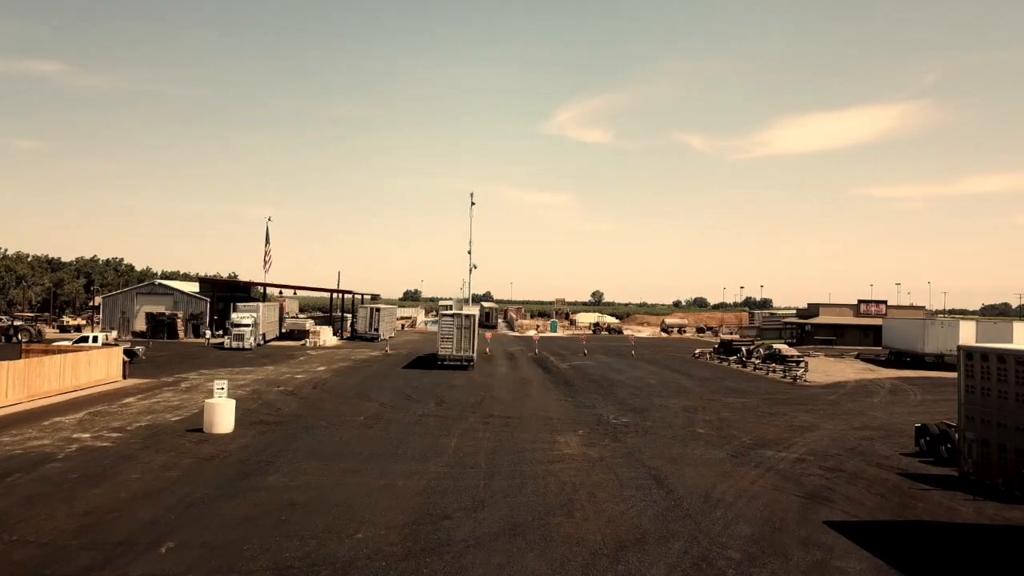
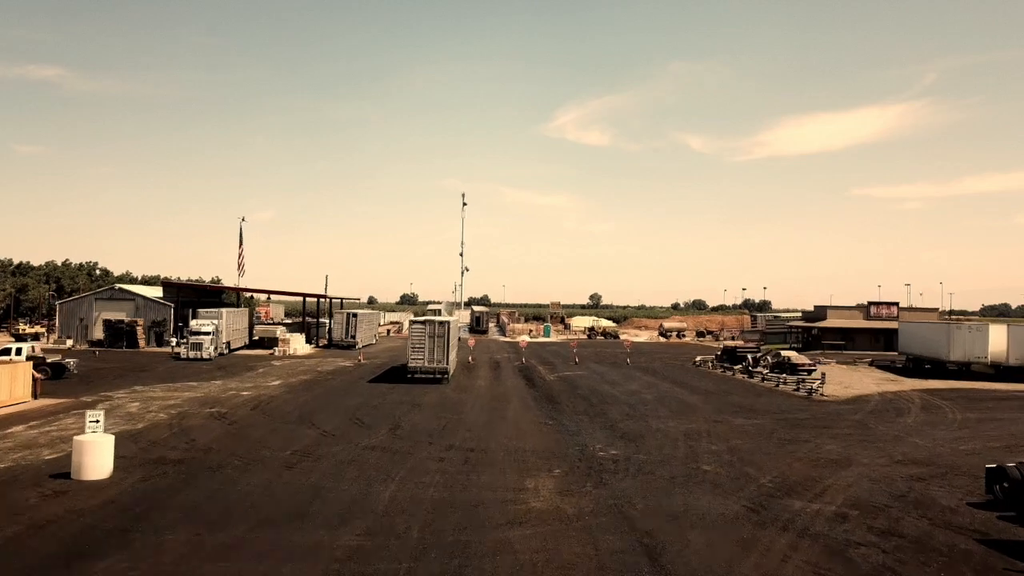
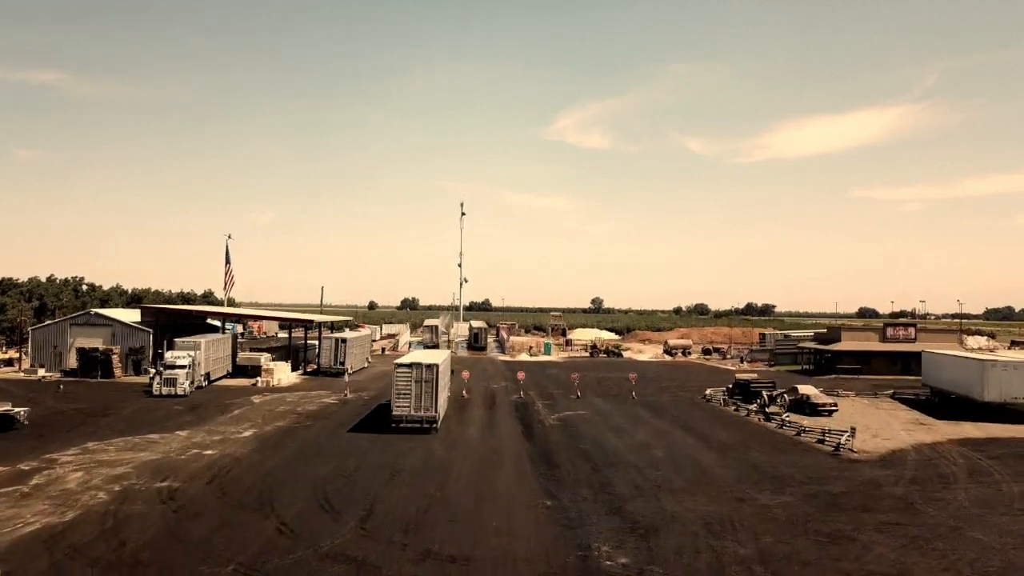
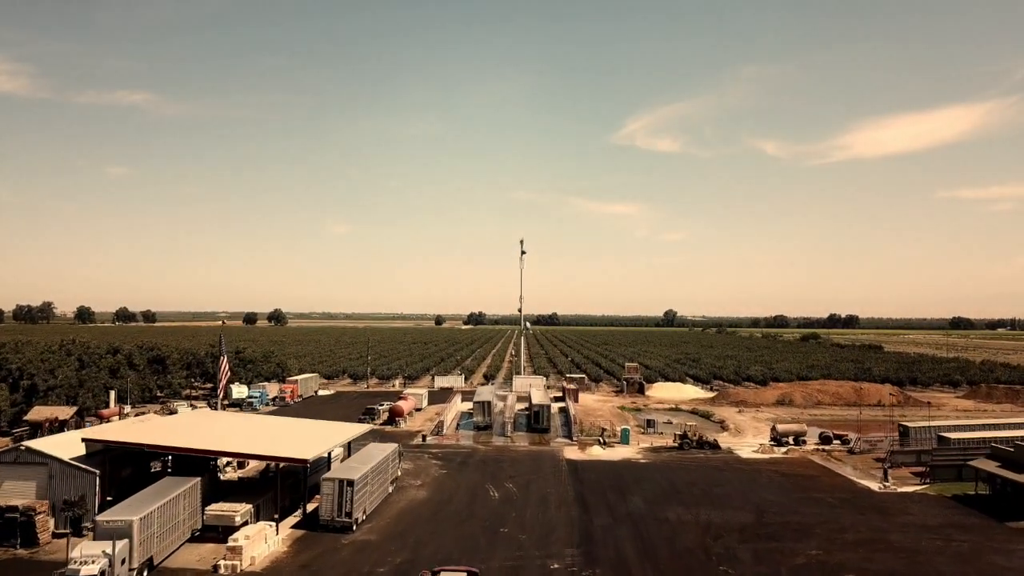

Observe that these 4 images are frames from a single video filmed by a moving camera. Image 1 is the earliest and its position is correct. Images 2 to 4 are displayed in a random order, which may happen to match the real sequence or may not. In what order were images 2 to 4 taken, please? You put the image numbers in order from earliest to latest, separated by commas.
2, 3, 4
